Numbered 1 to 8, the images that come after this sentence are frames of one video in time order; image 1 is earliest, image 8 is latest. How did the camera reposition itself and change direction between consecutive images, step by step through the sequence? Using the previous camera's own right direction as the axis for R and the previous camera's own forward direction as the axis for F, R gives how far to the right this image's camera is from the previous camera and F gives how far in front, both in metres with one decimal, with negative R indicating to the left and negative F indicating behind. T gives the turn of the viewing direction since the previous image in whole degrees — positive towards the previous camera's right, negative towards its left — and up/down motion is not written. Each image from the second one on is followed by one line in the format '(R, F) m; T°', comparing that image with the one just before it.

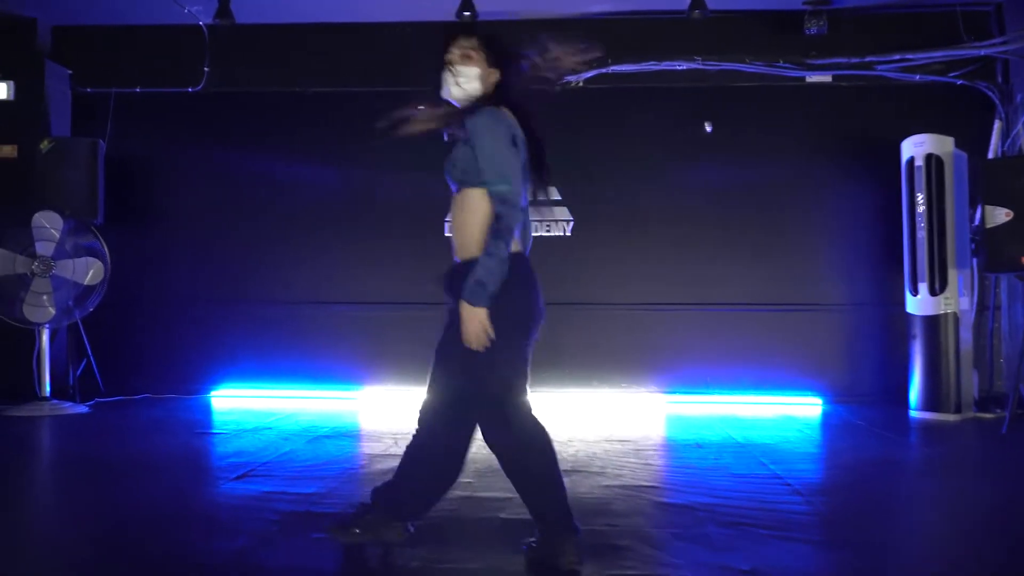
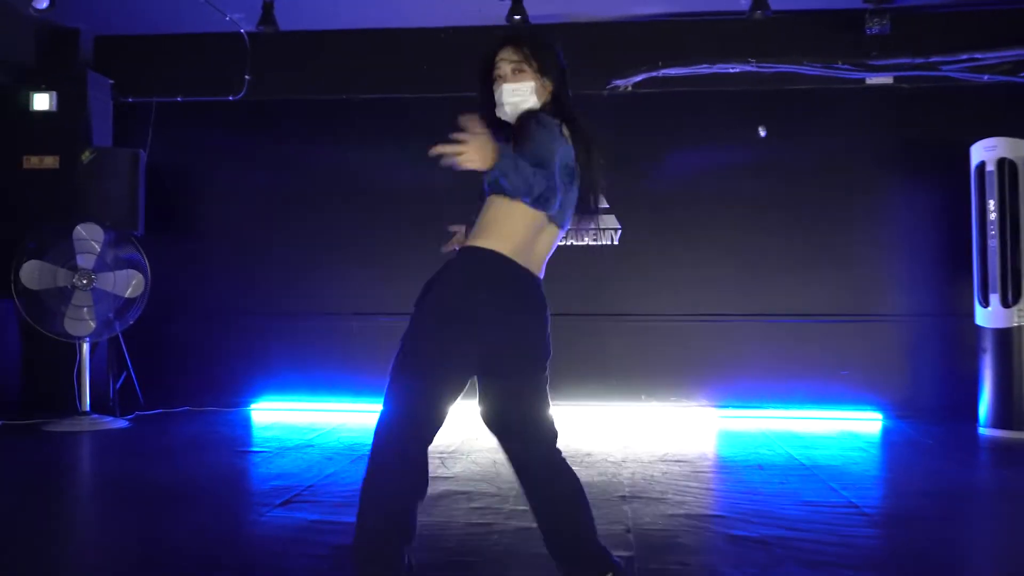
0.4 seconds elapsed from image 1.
(-0.1, +0.1) m; -2°
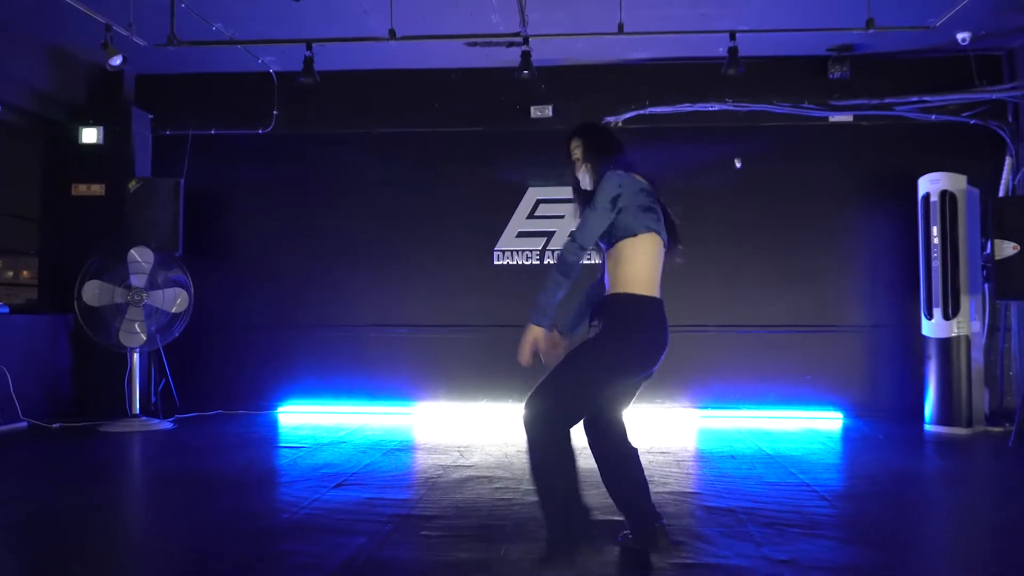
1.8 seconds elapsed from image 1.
(-0.1, -0.6) m; +1°
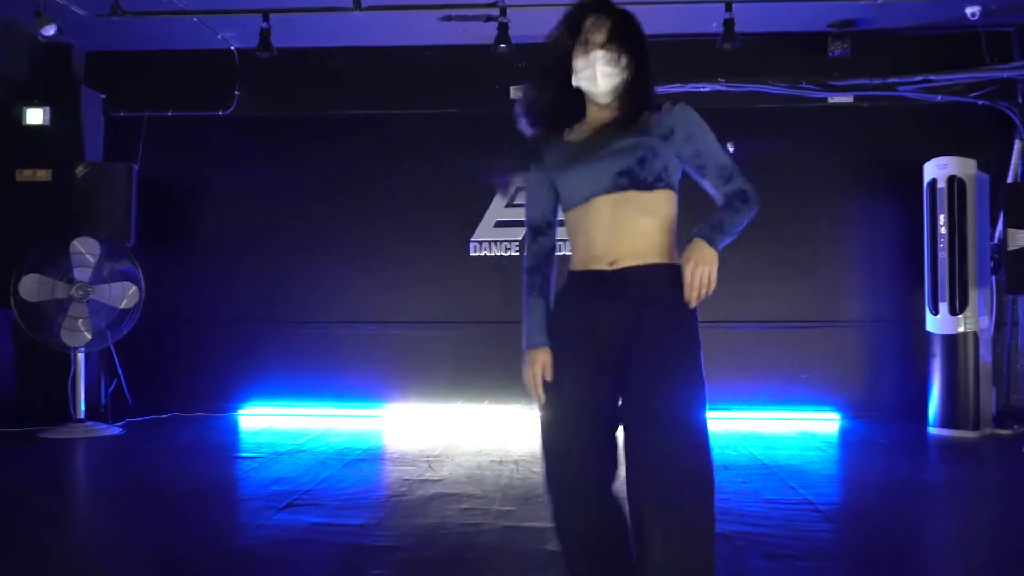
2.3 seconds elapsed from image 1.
(+0.1, +0.4) m; +1°
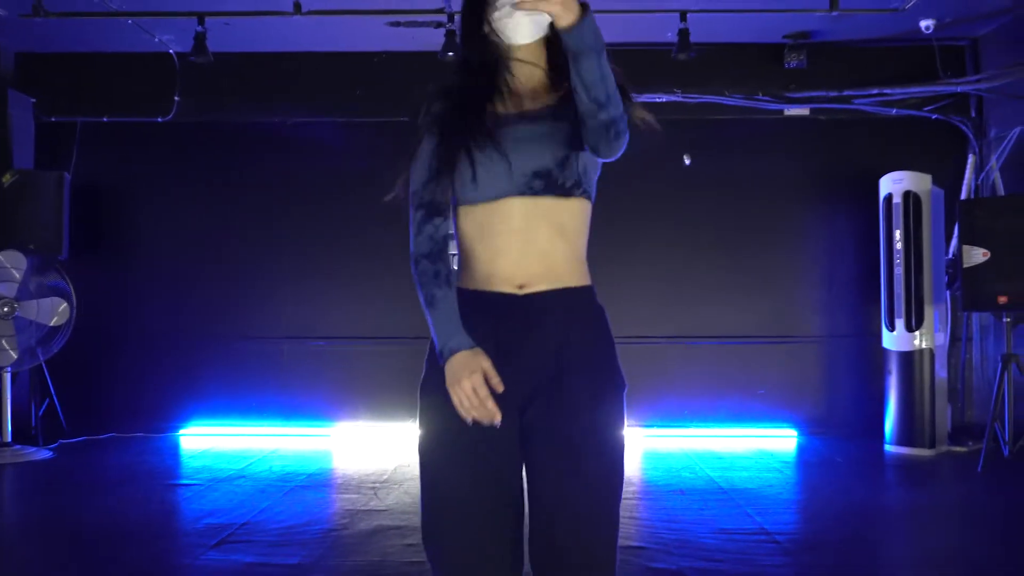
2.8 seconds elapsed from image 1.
(0.0, +0.1) m; +3°
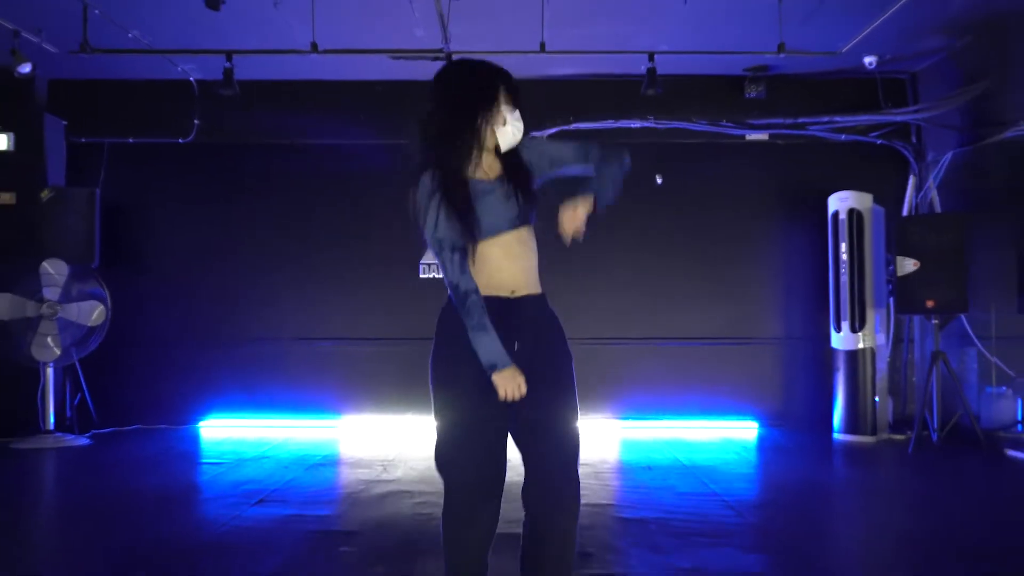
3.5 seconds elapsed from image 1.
(0.0, -0.6) m; +1°
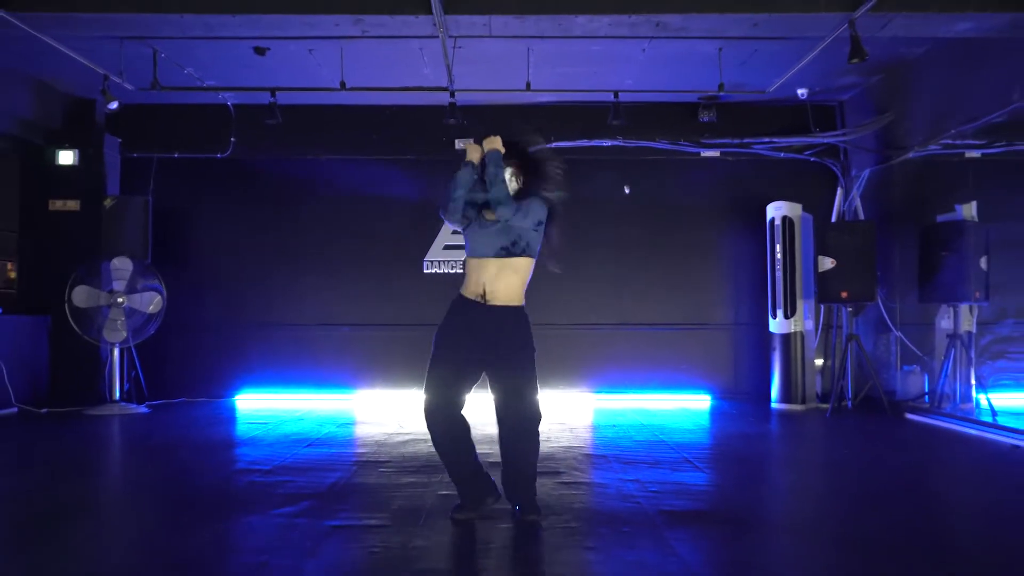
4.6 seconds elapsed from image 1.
(0.0, -1.0) m; +1°
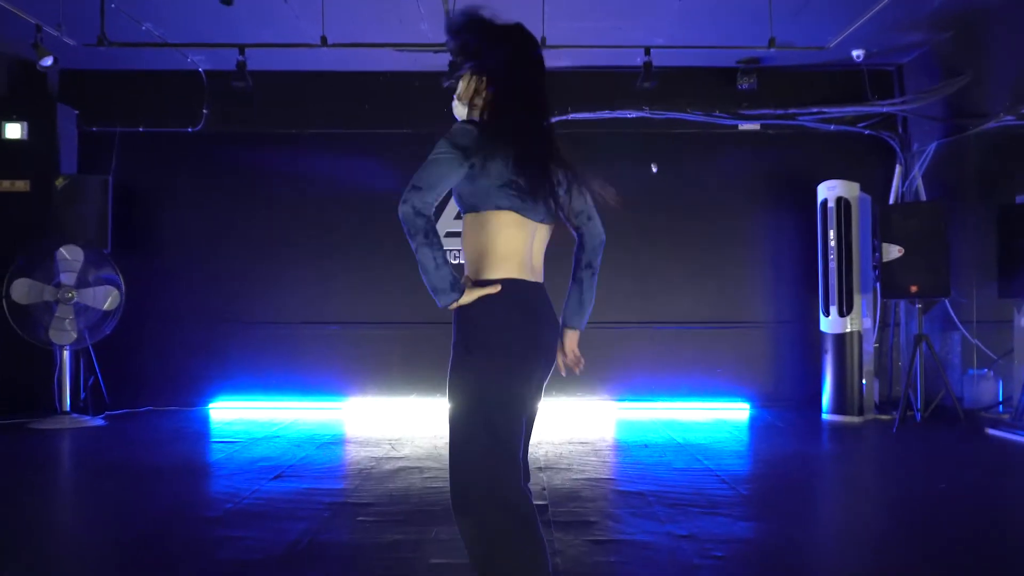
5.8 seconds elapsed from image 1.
(0.0, +0.8) m; 0°
